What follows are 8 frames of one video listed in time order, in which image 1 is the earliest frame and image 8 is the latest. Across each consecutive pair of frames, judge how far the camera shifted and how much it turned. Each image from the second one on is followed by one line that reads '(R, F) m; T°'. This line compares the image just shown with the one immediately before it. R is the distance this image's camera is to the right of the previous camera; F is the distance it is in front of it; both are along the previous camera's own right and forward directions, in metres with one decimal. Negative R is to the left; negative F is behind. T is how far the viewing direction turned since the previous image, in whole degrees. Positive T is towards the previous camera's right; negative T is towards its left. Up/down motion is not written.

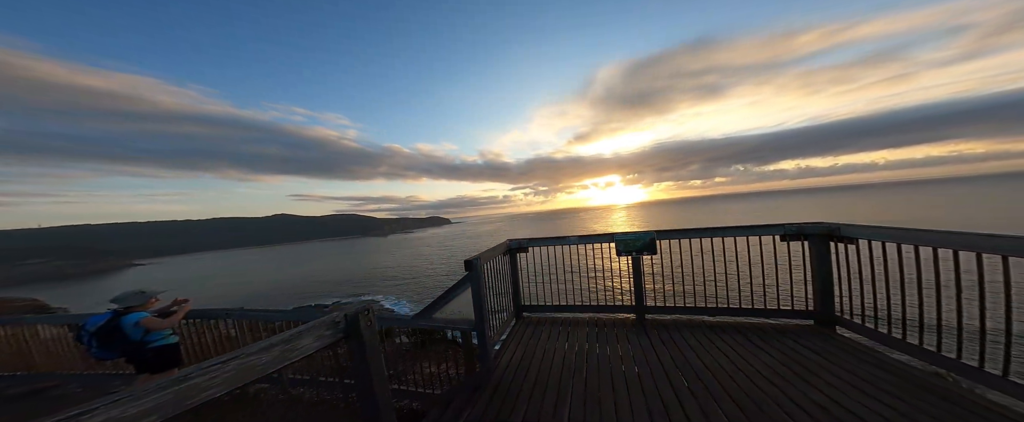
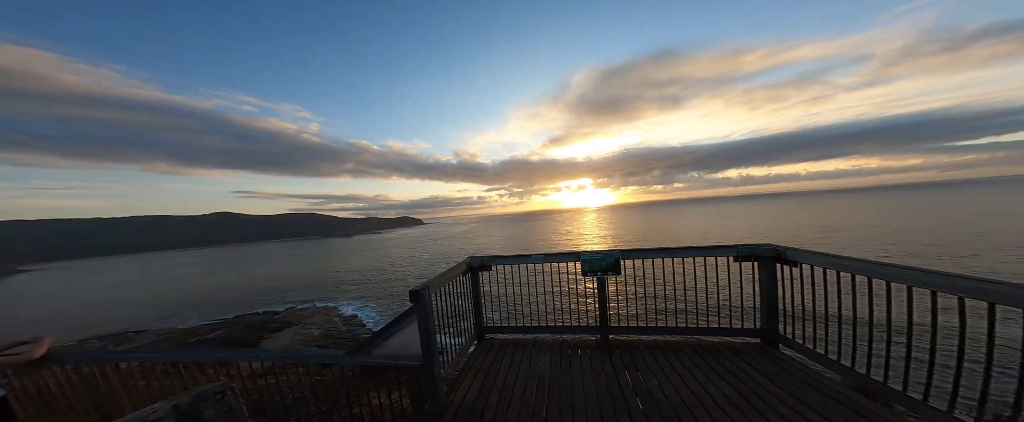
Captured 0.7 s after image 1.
(+0.3, +0.6) m; +5°
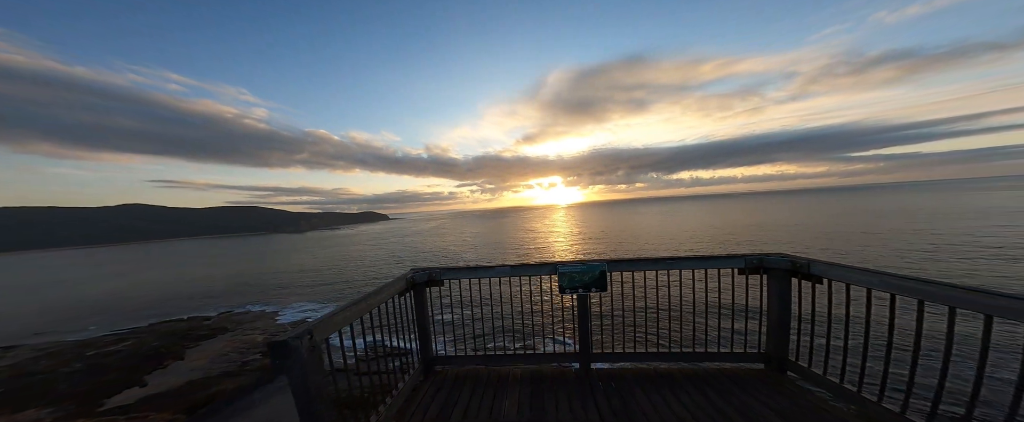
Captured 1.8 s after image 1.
(+0.2, +1.6) m; +6°
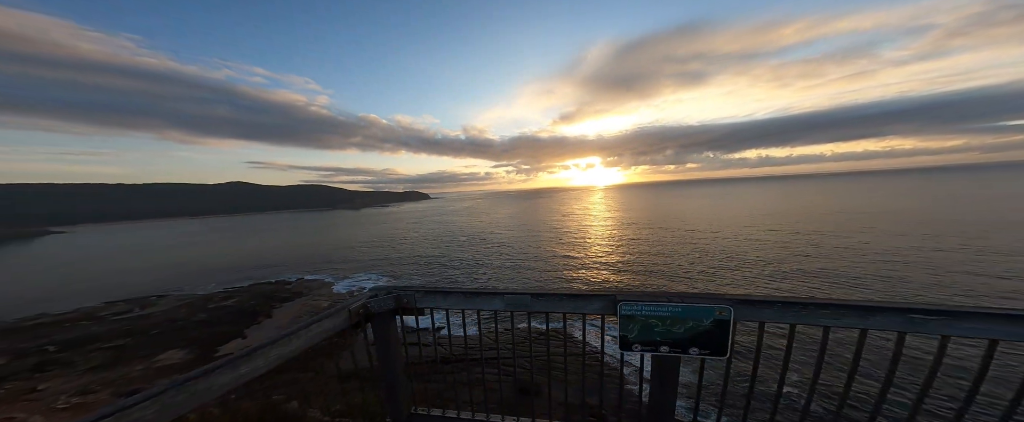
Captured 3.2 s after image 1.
(+0.4, -2.3) m; -7°
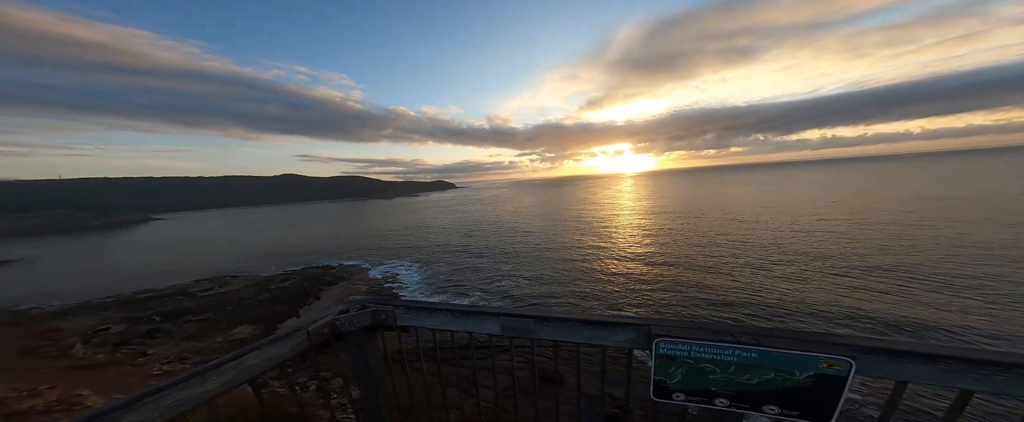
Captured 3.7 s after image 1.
(+0.2, +0.7) m; -5°
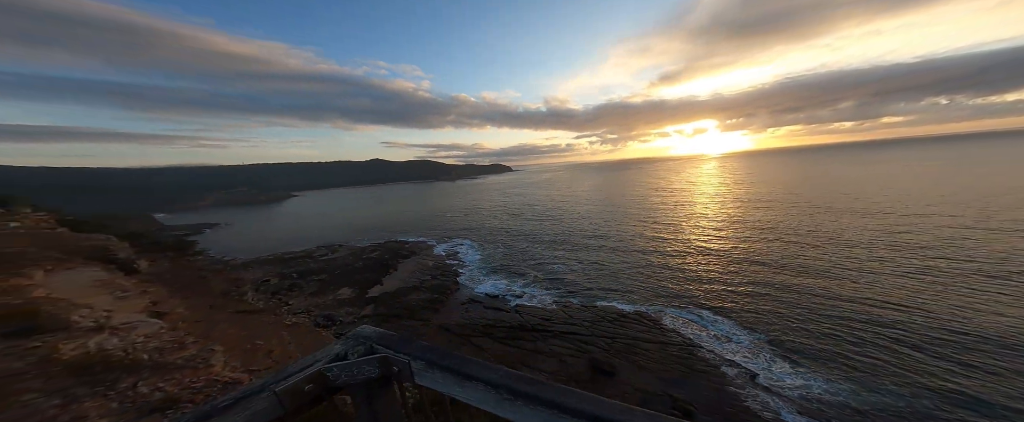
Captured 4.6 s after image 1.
(+0.7, +1.0) m; -11°
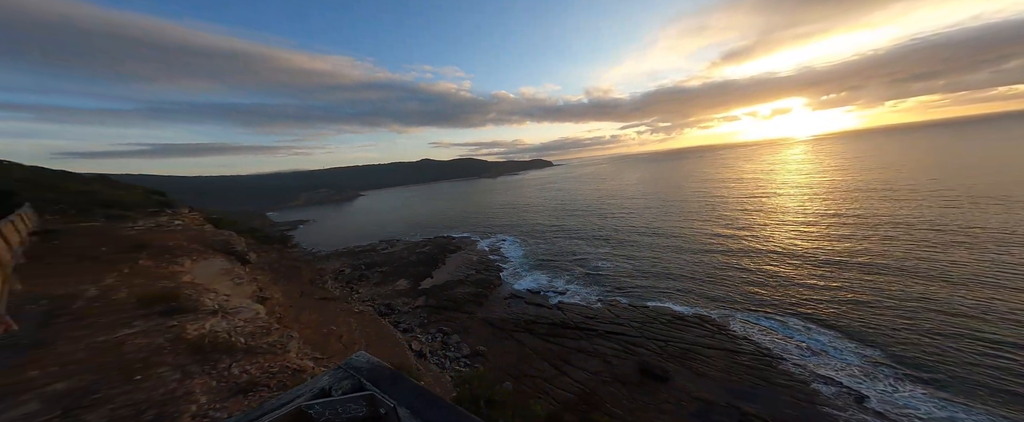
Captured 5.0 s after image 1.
(-0.4, +0.5) m; -8°
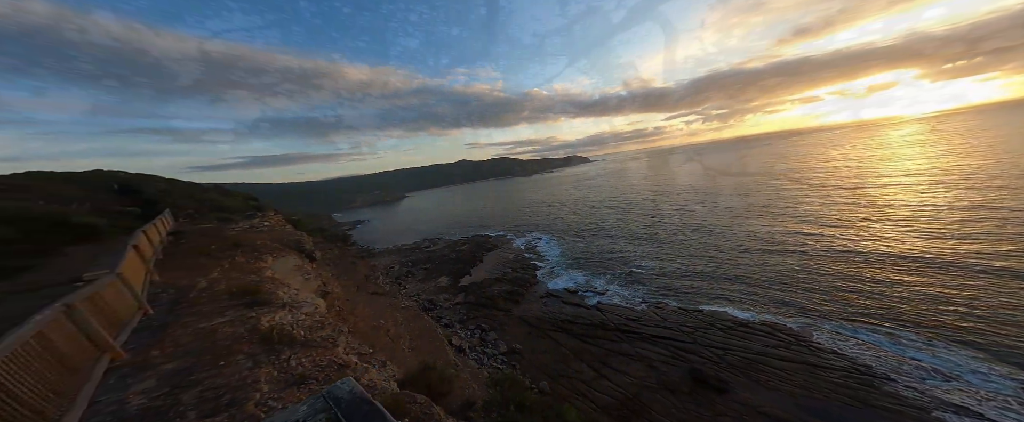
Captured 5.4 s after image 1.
(-0.6, +0.4) m; -7°
